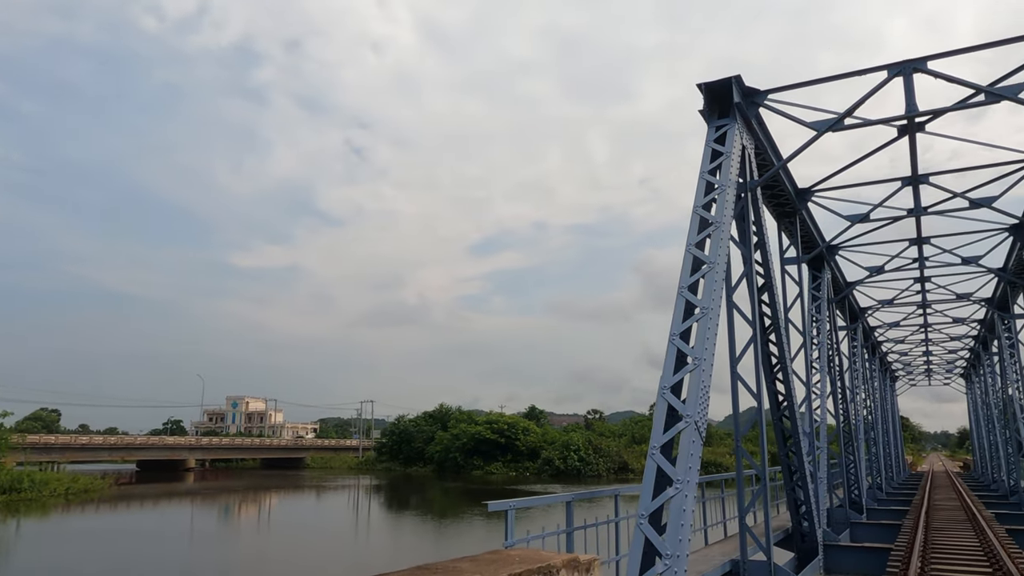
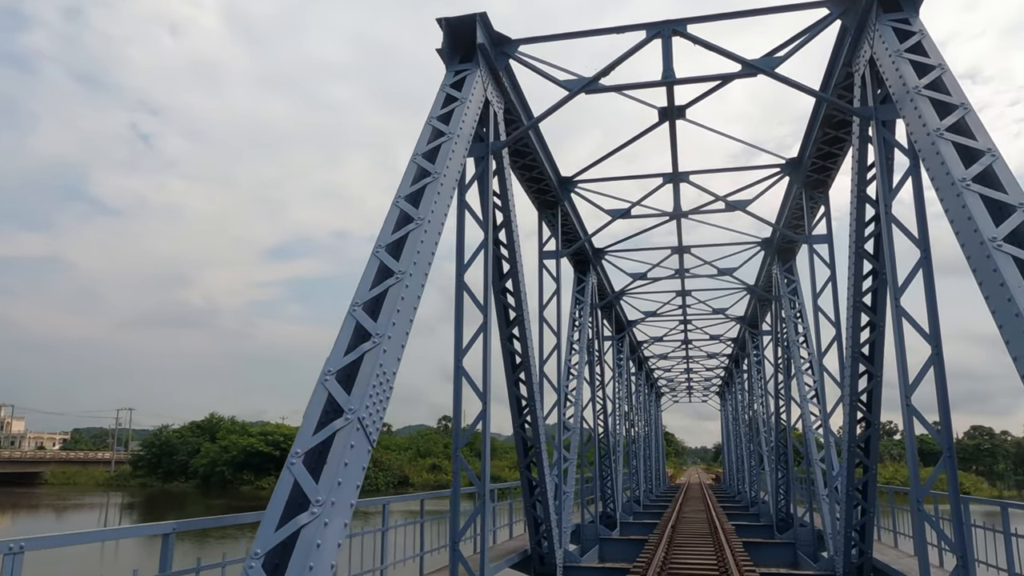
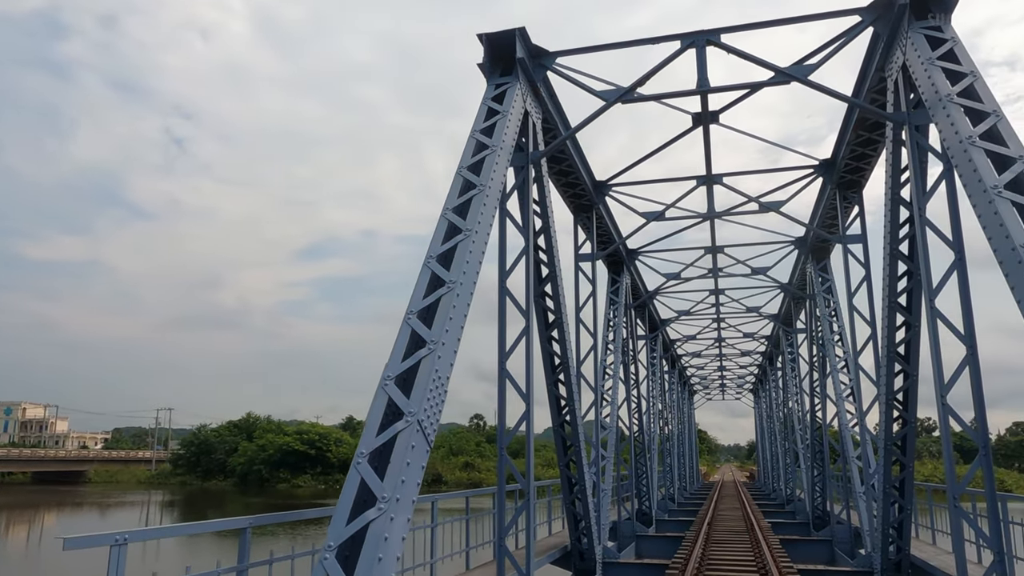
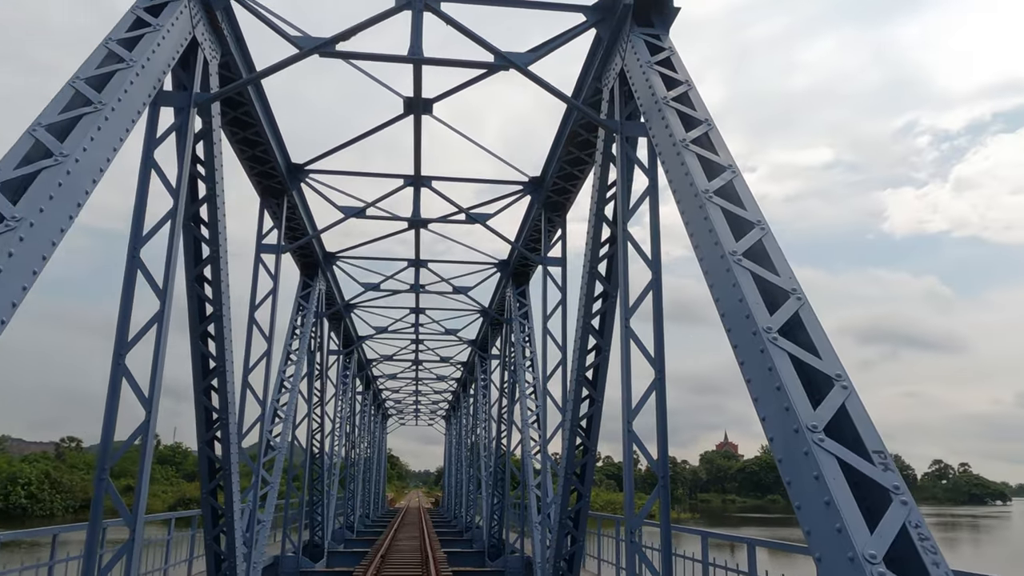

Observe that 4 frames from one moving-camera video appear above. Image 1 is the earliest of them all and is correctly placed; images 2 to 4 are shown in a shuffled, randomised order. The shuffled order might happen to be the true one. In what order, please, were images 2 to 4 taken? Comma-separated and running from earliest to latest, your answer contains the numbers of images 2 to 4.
3, 2, 4
